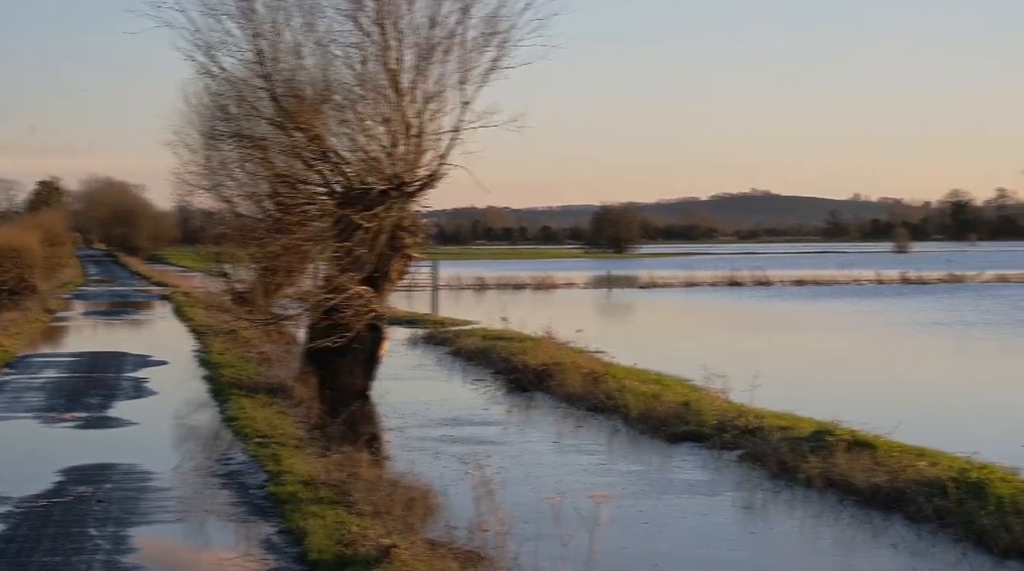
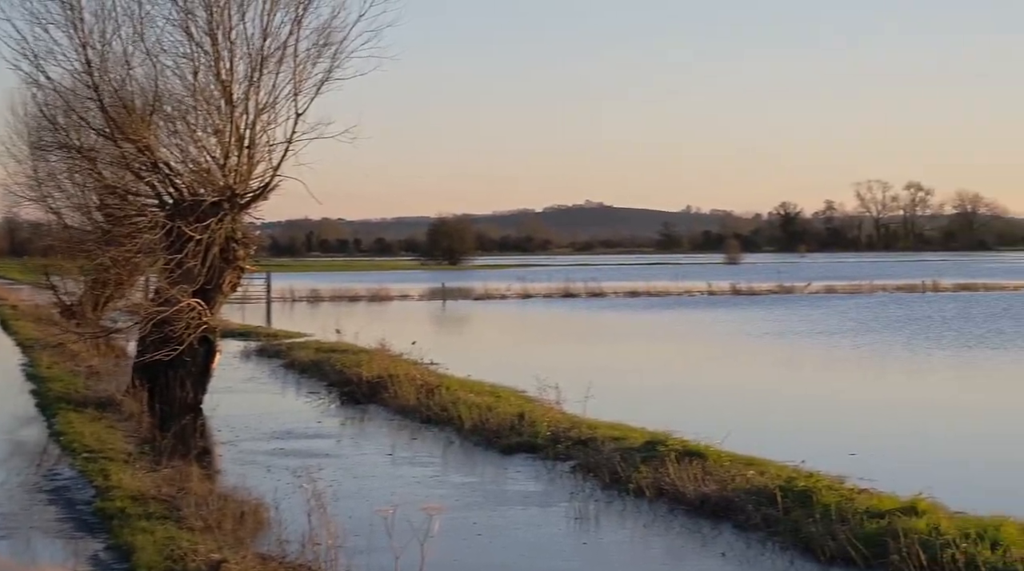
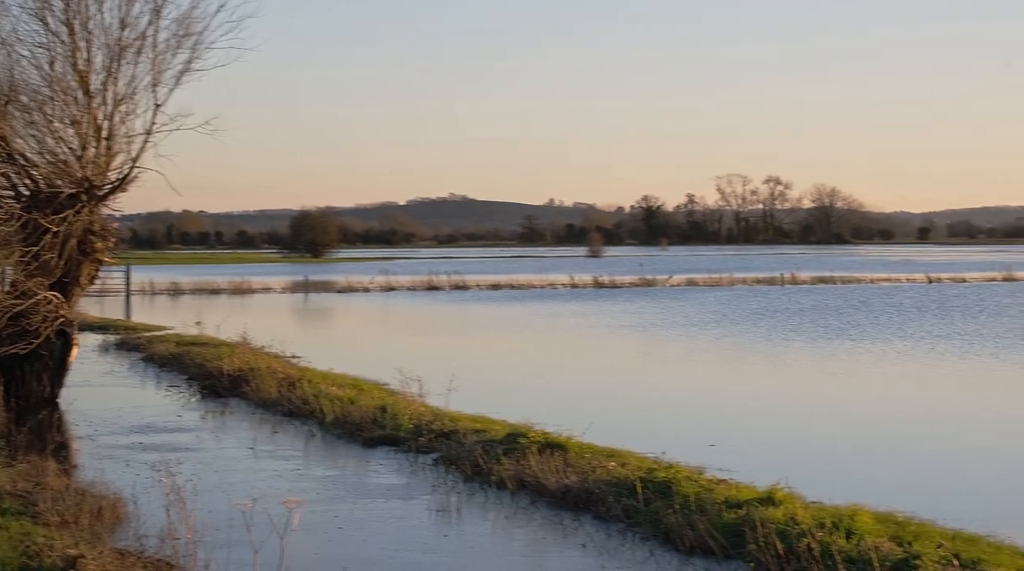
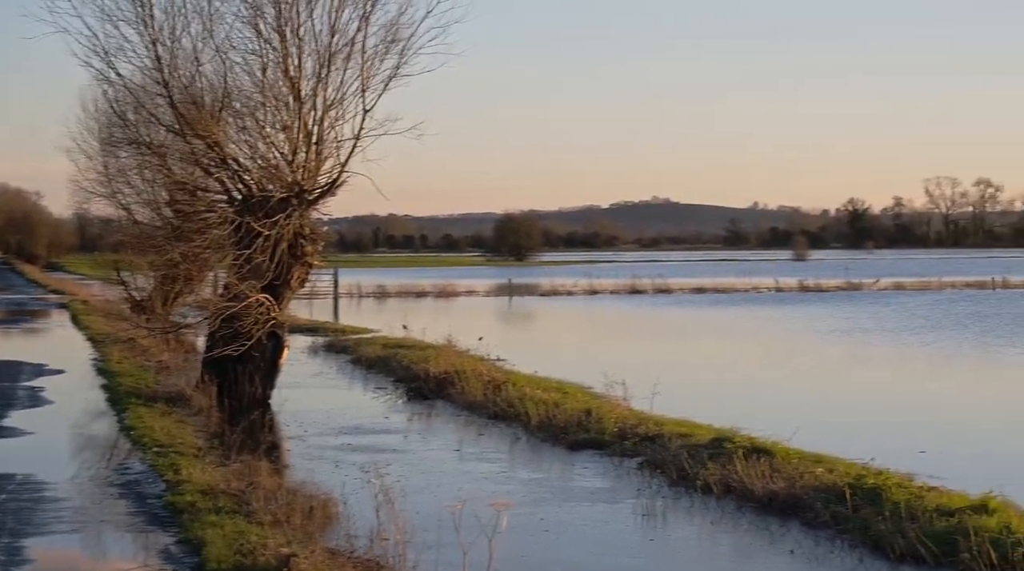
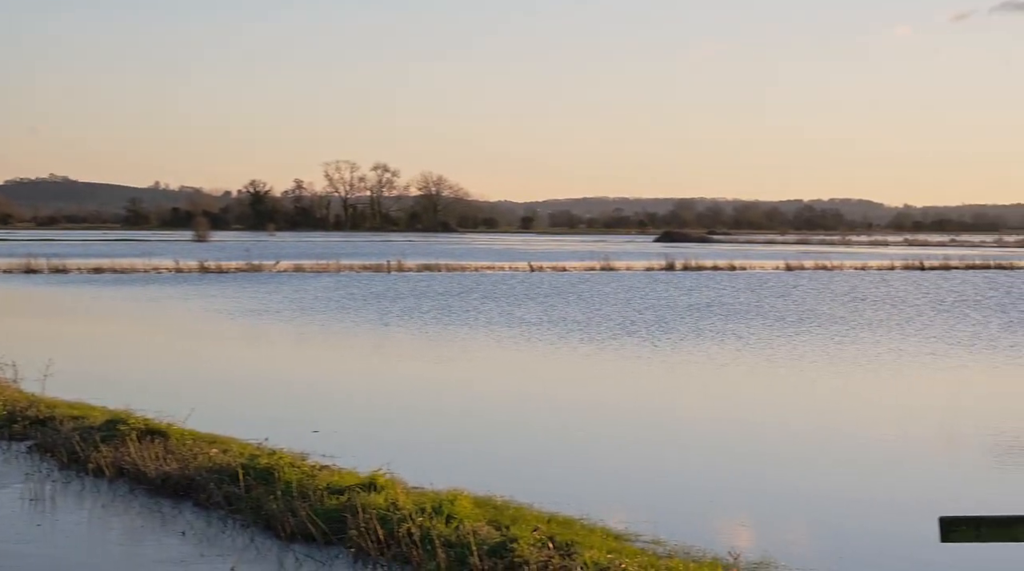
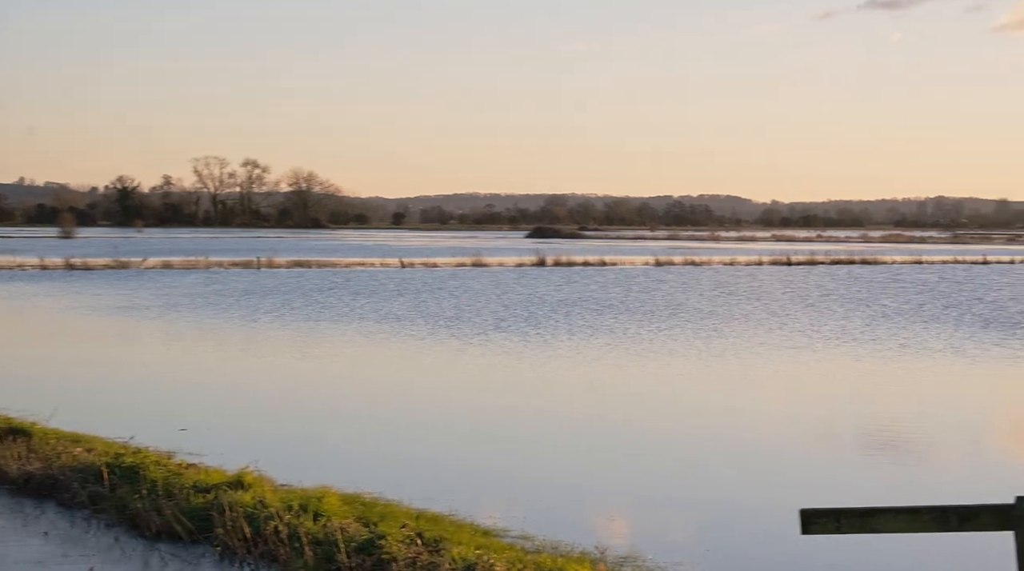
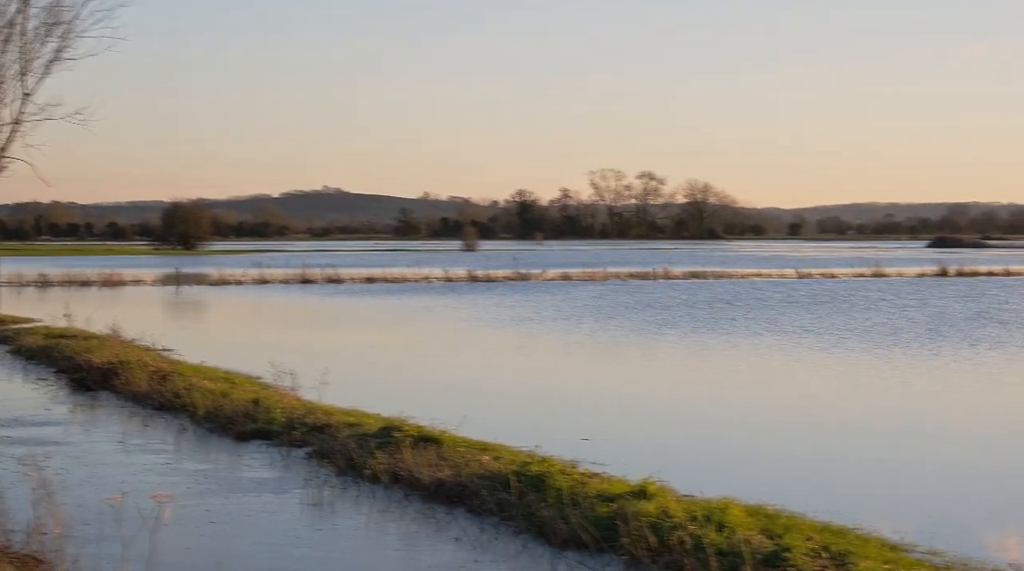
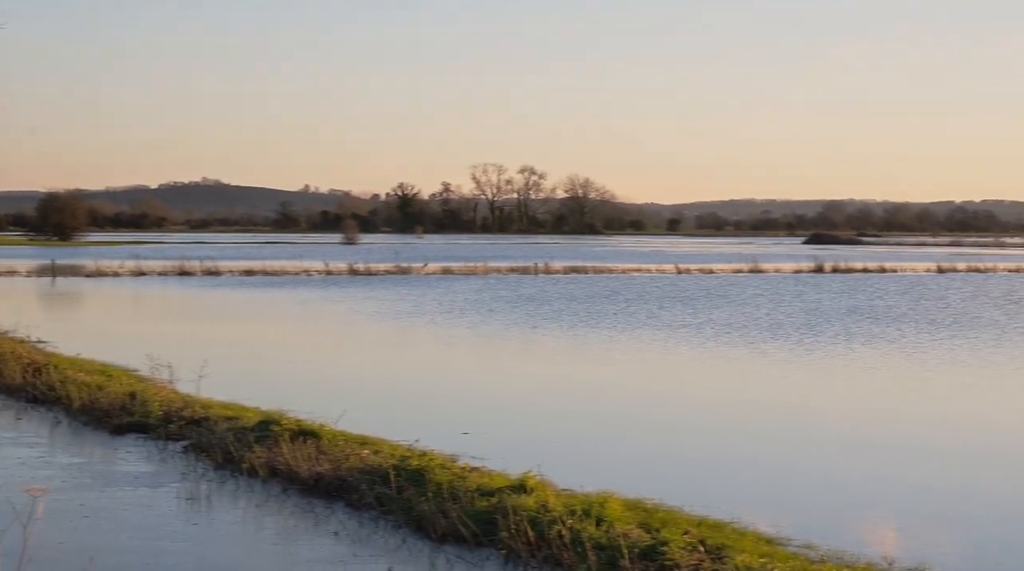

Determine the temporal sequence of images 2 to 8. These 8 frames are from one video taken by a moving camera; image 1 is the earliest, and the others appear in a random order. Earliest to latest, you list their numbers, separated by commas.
4, 2, 3, 7, 8, 5, 6
